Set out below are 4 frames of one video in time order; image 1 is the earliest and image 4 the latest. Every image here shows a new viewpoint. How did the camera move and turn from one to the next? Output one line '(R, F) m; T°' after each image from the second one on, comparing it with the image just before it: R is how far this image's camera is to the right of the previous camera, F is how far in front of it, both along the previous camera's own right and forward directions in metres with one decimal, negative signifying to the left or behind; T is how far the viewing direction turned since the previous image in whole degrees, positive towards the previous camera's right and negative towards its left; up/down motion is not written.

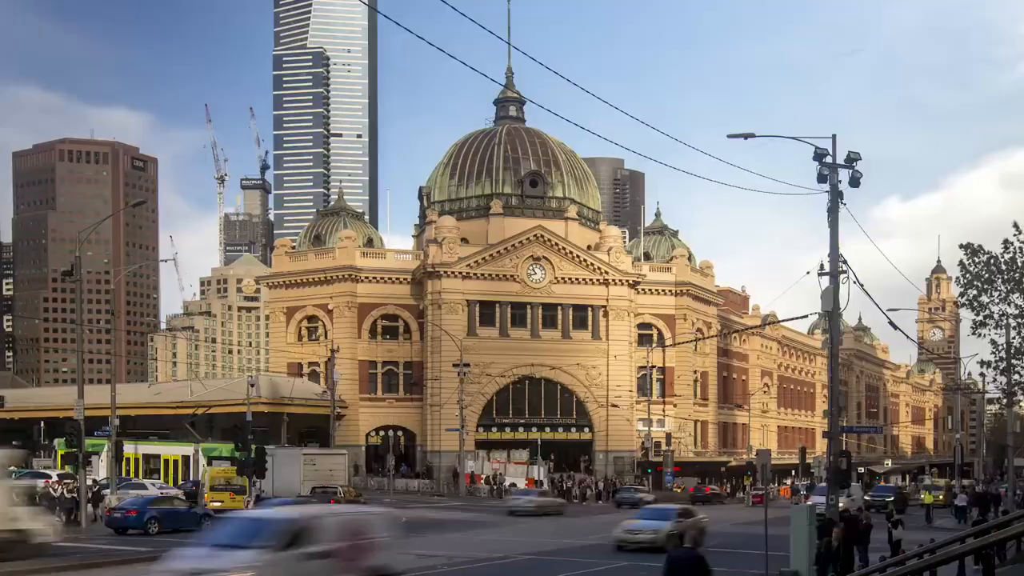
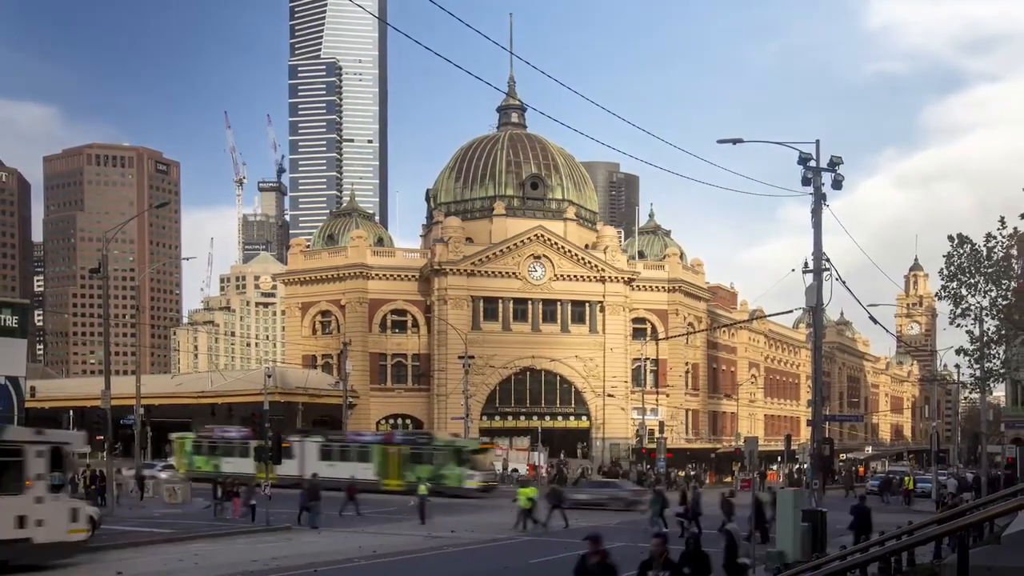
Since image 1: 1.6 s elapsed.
(+0.5, -4.6) m; 0°
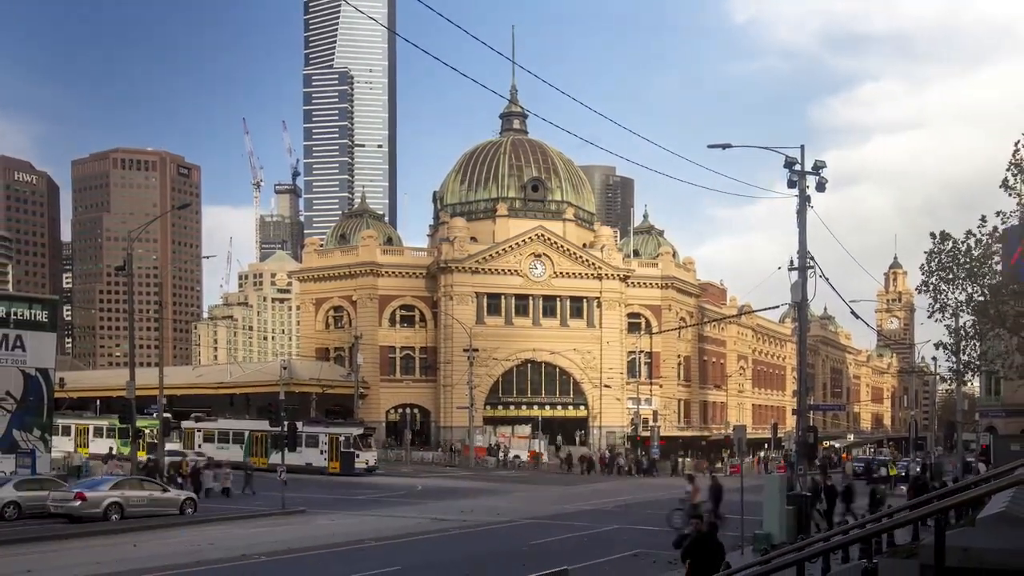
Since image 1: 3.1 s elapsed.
(+0.5, -4.8) m; 0°
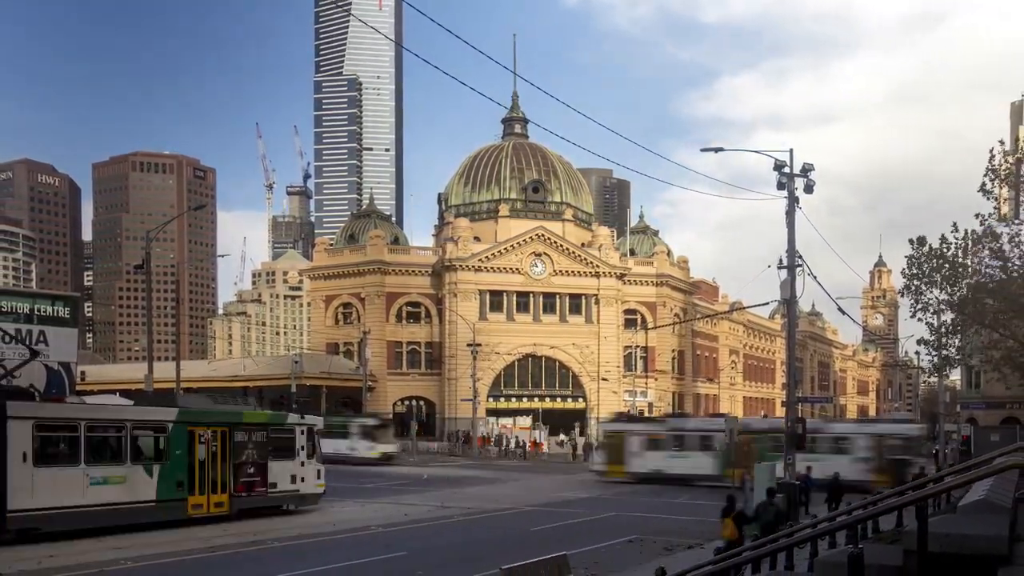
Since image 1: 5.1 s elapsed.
(+0.4, -3.9) m; 0°
